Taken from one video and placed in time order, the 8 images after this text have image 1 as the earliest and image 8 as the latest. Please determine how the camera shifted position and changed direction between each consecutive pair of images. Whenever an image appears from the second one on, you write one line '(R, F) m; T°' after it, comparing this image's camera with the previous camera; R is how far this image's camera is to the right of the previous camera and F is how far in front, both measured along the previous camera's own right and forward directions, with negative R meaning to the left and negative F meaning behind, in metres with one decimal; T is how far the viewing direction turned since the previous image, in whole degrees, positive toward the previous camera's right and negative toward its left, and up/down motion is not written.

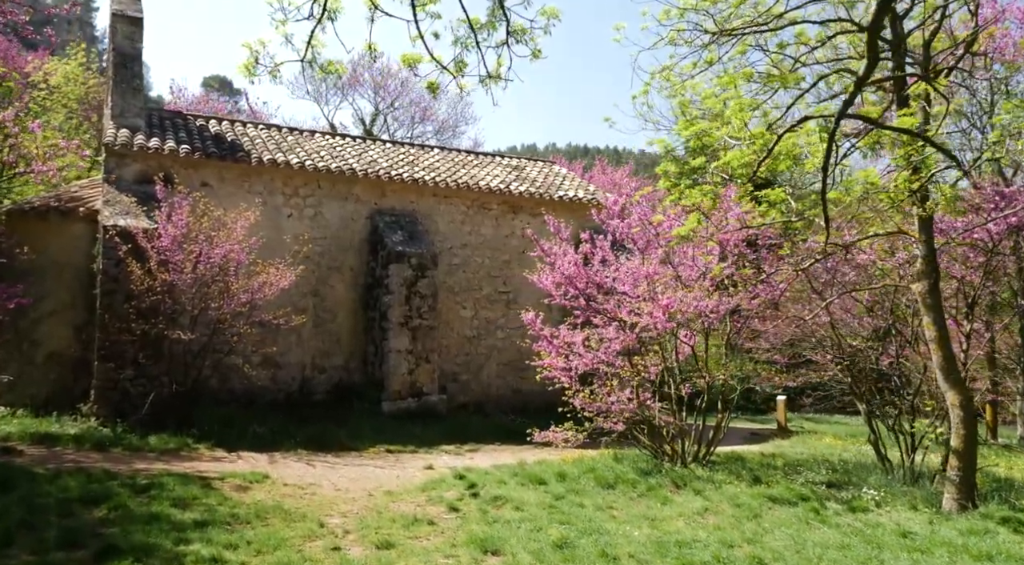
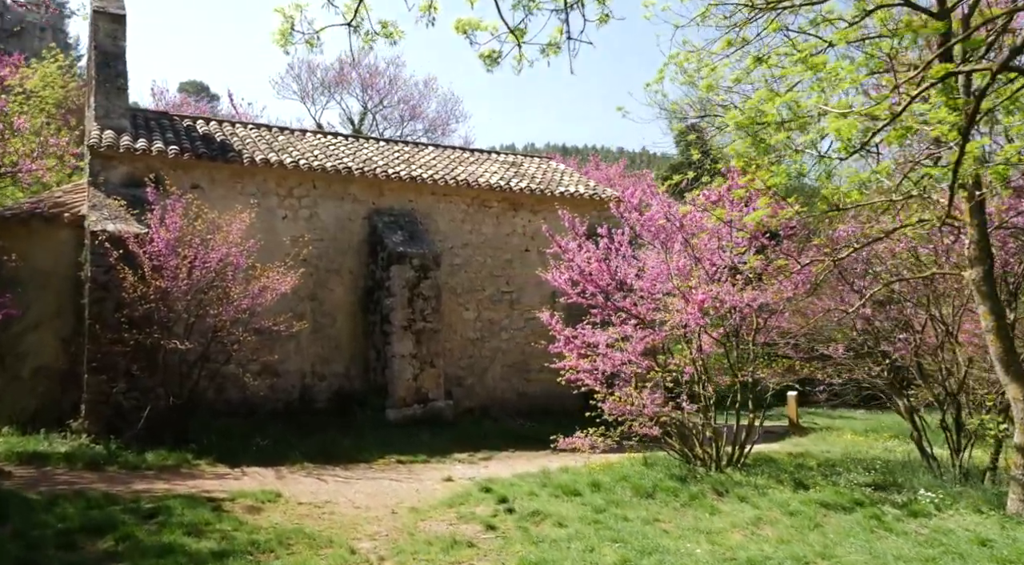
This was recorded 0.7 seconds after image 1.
(-0.4, +0.5) m; +1°
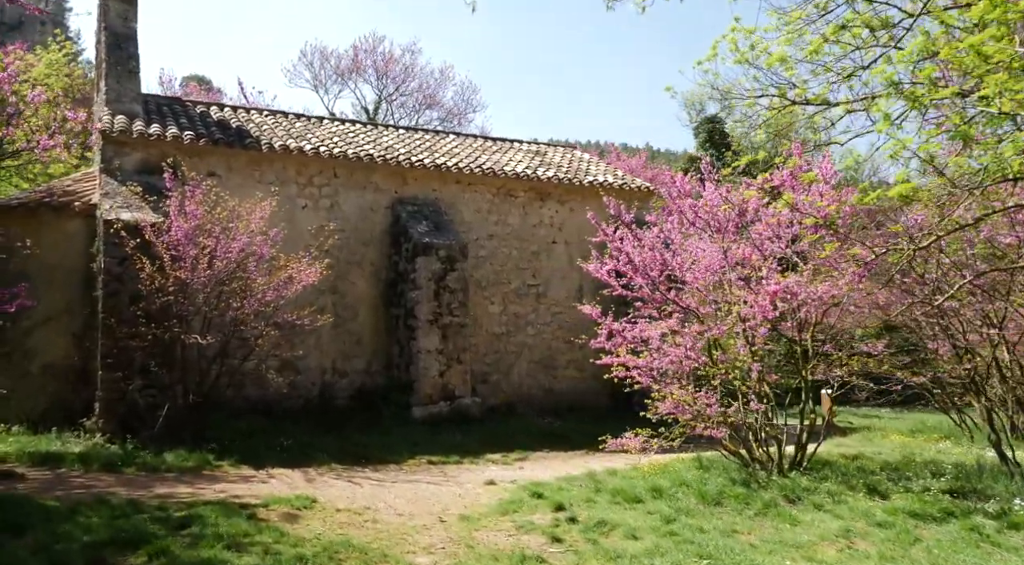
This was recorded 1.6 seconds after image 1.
(-0.4, +0.5) m; 0°
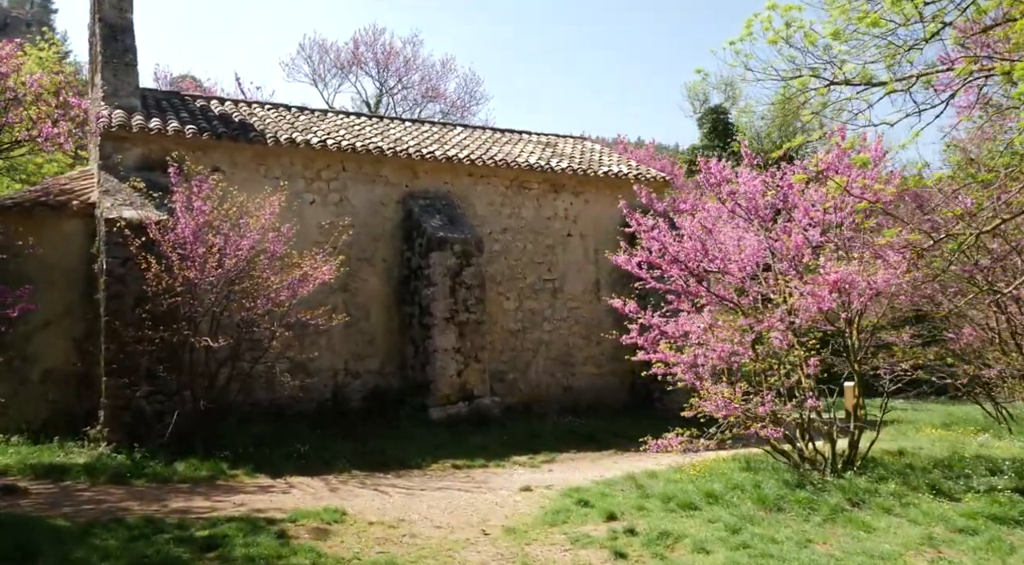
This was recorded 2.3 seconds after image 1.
(-0.3, +0.4) m; +1°
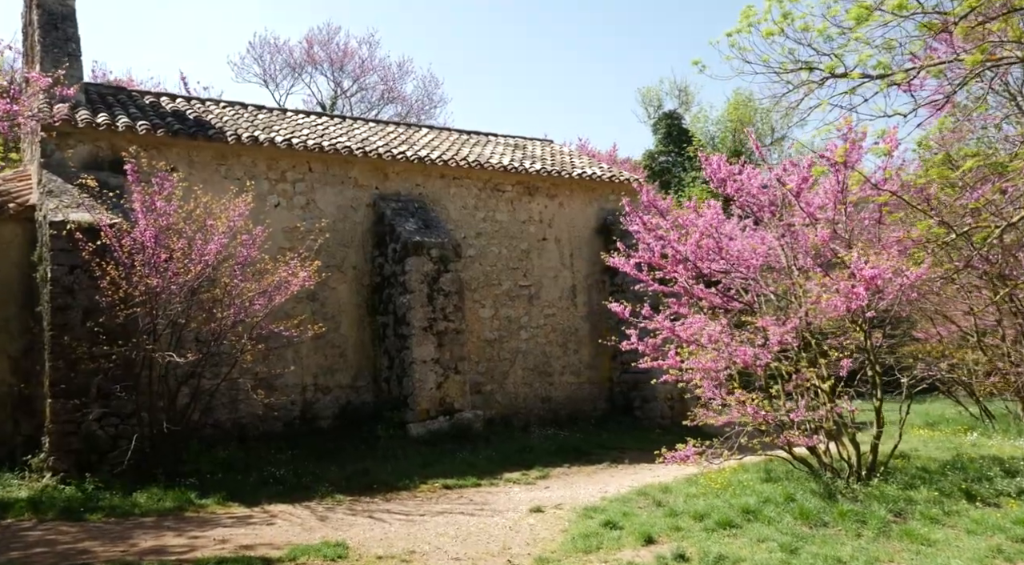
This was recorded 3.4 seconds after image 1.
(-0.5, +0.6) m; +4°
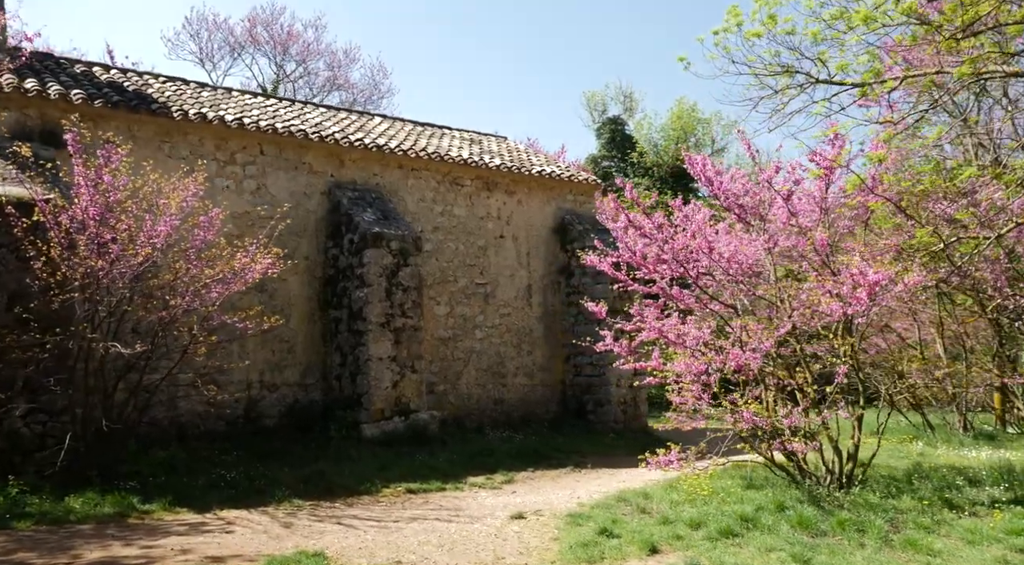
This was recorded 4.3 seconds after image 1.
(-0.5, +0.4) m; +5°
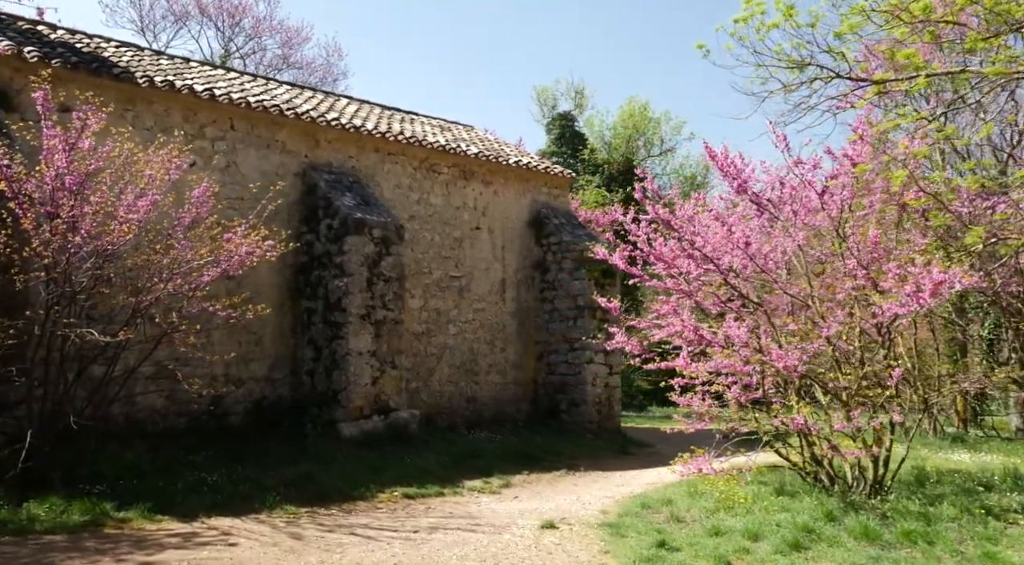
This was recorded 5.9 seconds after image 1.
(-0.8, +0.5) m; +6°
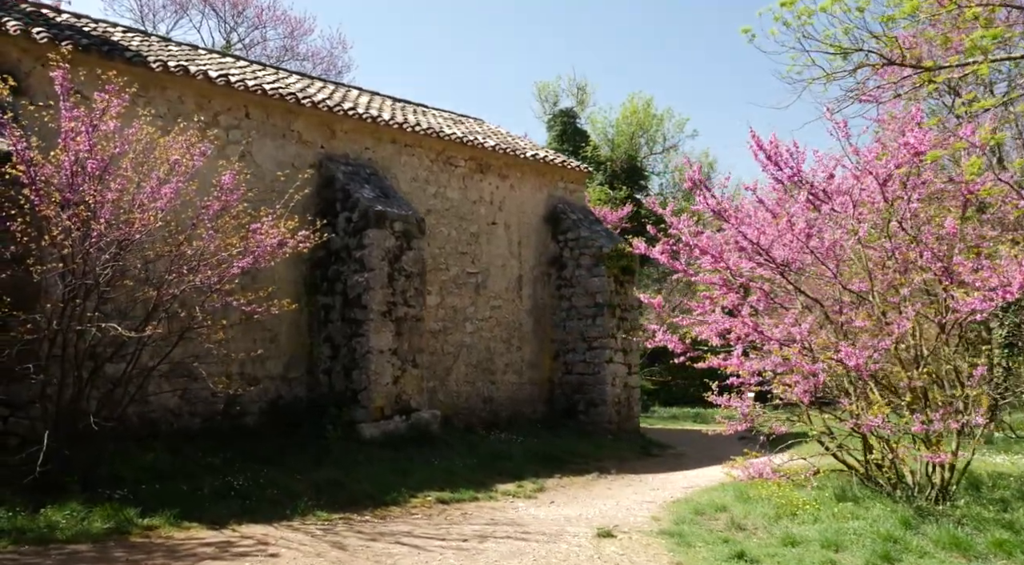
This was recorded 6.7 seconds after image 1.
(-0.4, +0.3) m; +1°
